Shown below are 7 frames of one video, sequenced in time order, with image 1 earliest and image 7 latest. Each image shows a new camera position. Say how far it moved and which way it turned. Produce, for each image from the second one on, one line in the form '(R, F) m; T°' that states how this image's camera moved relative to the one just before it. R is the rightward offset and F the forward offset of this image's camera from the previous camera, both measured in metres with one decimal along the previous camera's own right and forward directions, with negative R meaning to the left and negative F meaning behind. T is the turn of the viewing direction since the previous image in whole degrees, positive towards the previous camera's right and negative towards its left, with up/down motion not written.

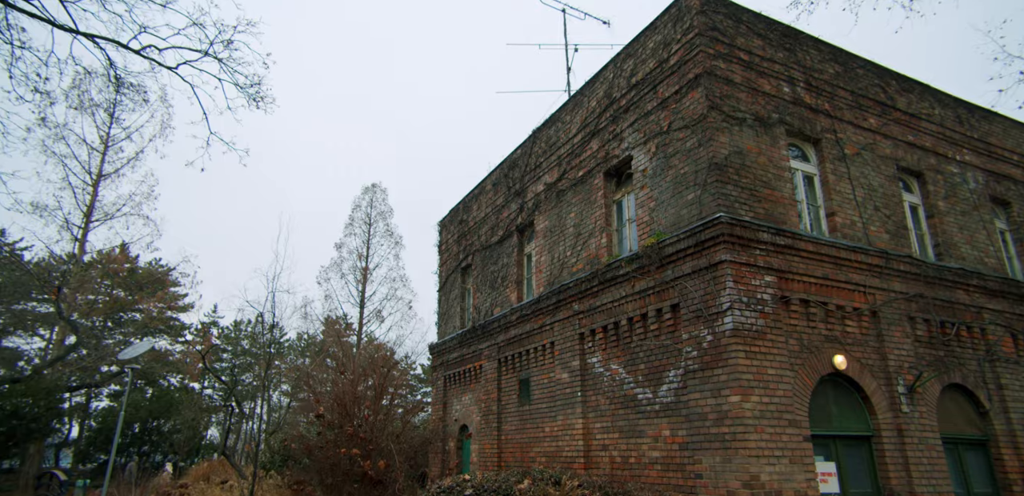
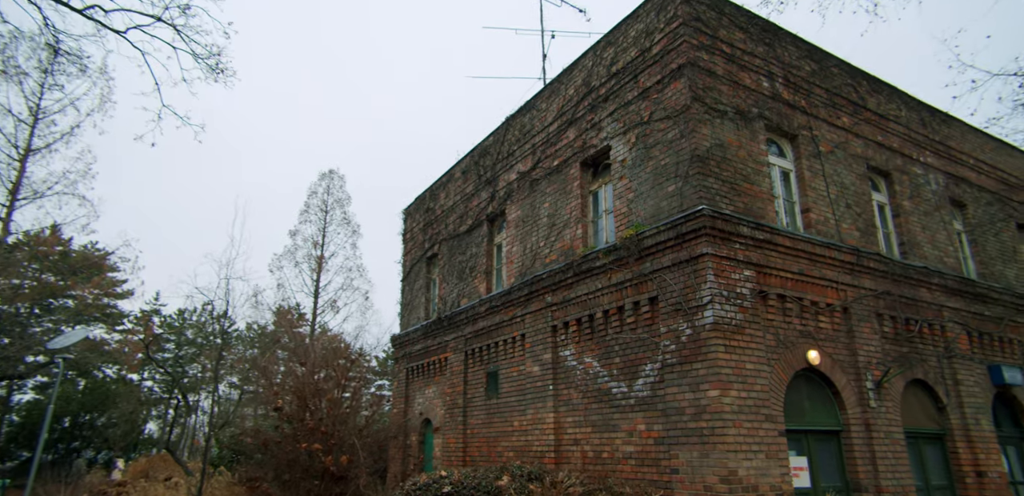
(-0.3, +0.3) m; +4°
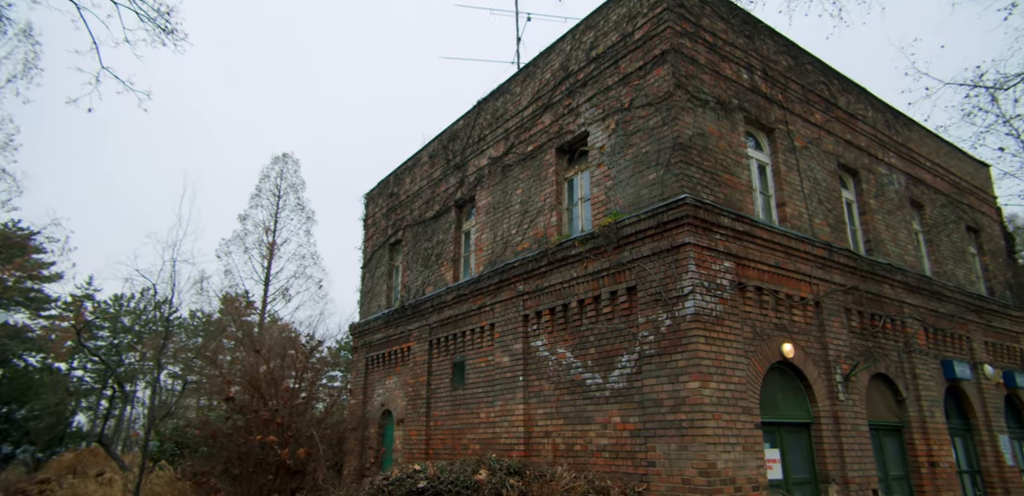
(-0.3, +0.3) m; +4°
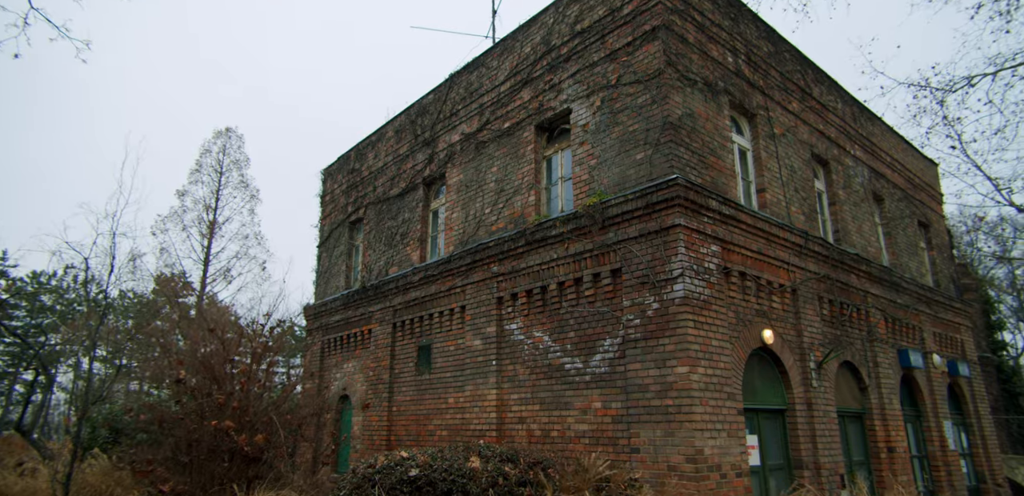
(-0.5, +0.4) m; +5°
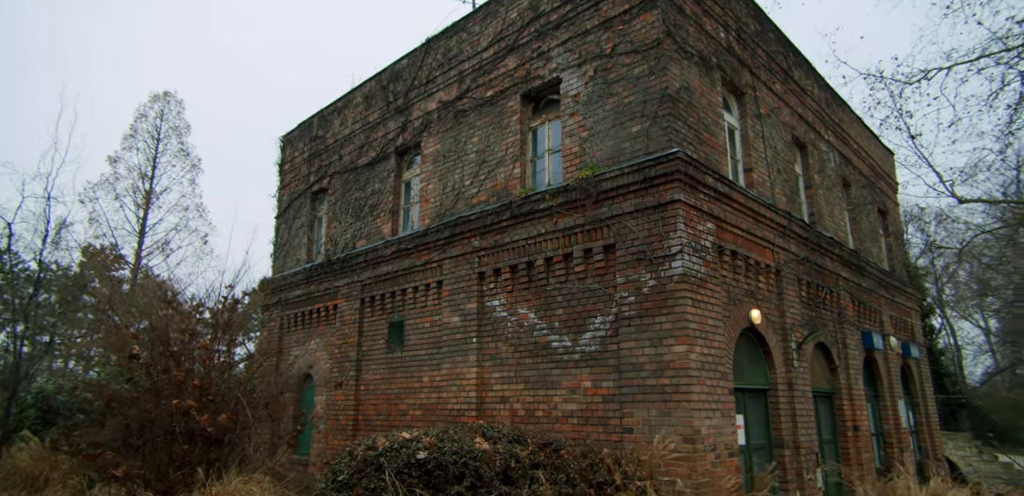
(-0.6, +0.4) m; +5°
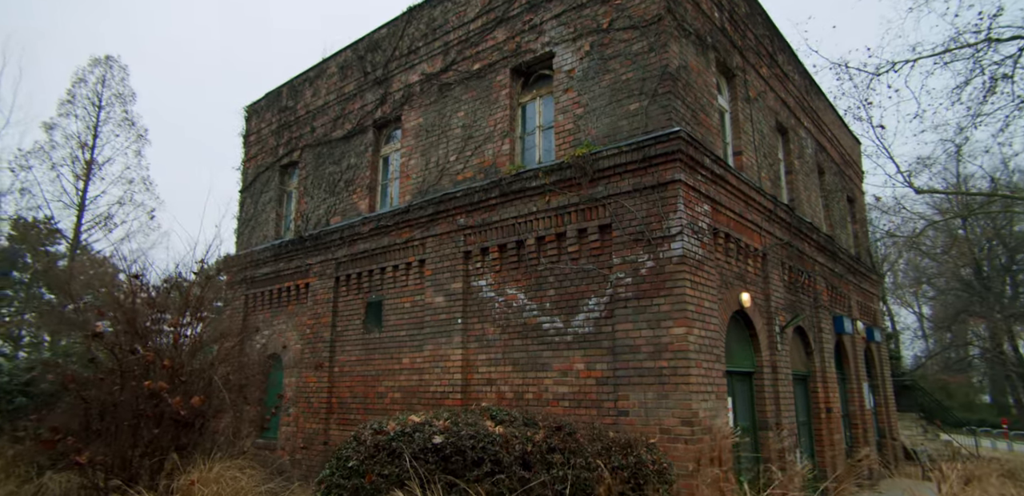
(-0.5, +0.3) m; +4°
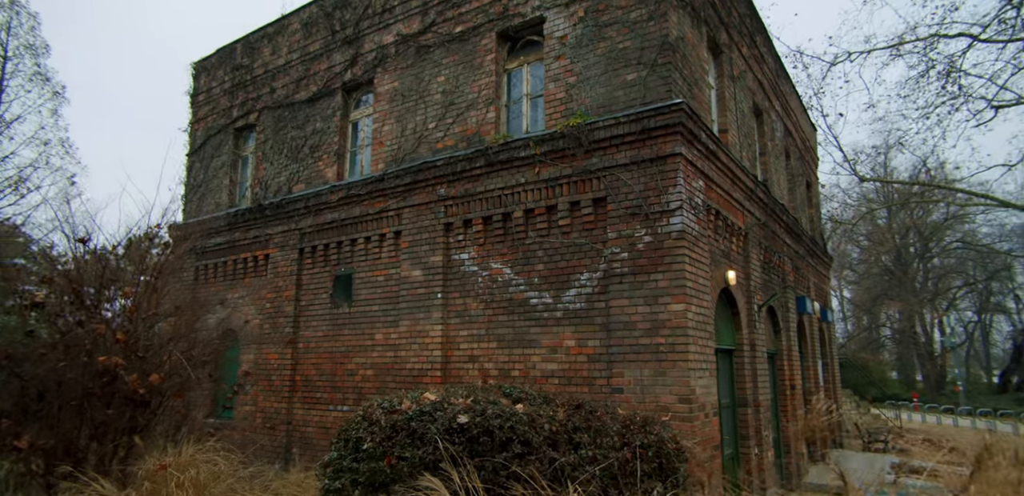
(-0.6, +0.4) m; +6°
